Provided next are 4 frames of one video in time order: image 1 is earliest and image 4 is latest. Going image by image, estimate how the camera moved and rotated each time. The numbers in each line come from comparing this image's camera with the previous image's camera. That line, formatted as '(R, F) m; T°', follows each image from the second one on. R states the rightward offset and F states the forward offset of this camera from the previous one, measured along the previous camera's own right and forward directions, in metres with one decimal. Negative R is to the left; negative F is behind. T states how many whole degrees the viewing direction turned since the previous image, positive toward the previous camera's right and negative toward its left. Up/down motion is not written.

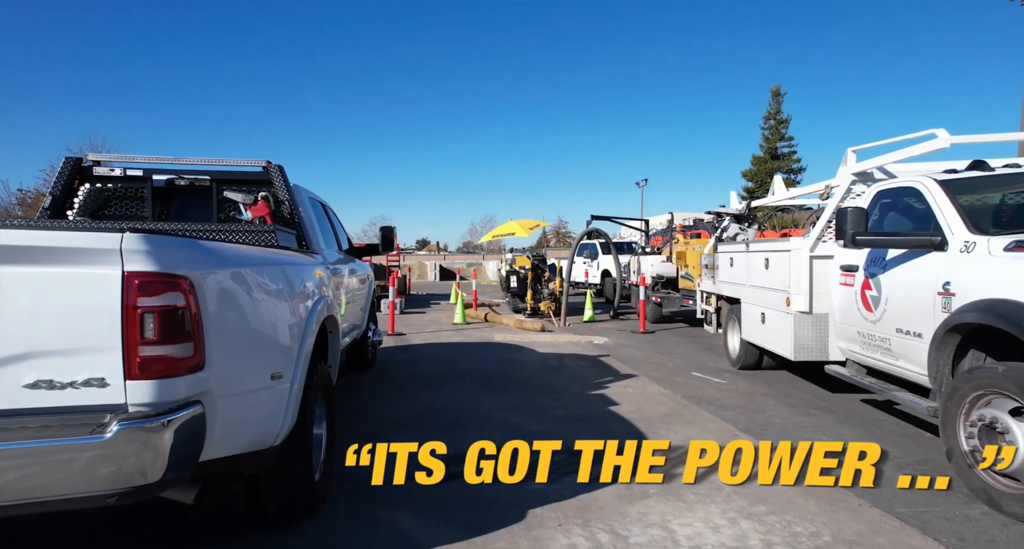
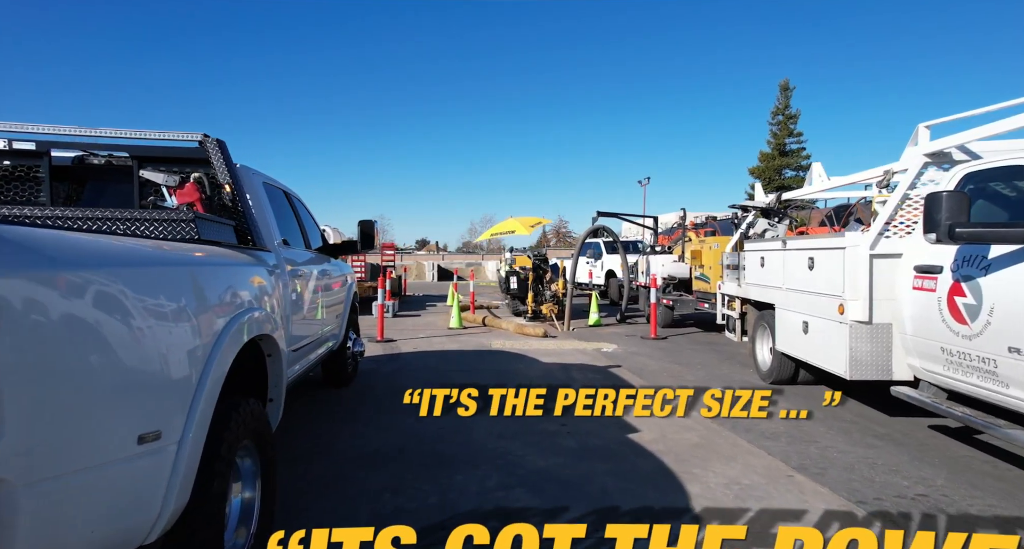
(0.0, +0.9) m; 0°
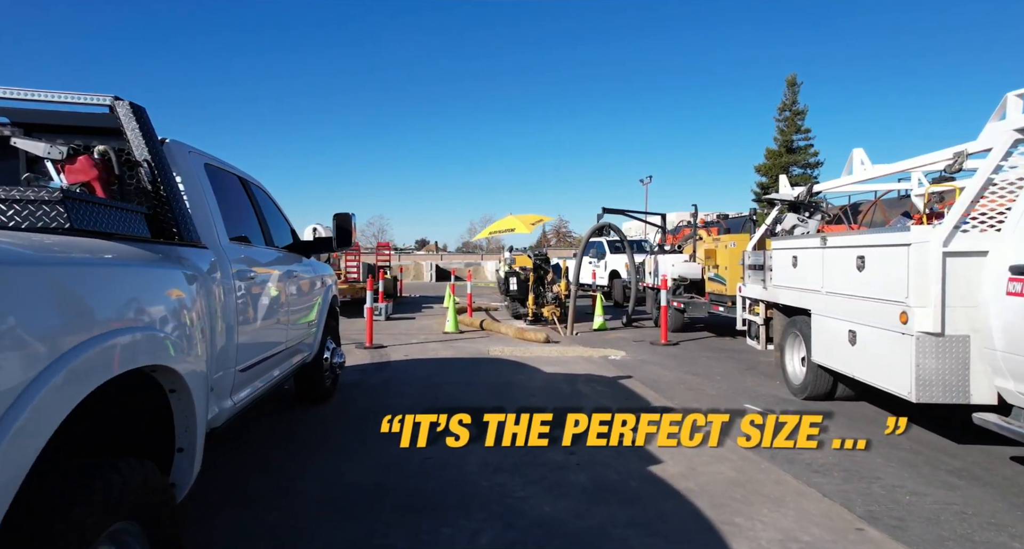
(0.0, +0.8) m; 0°
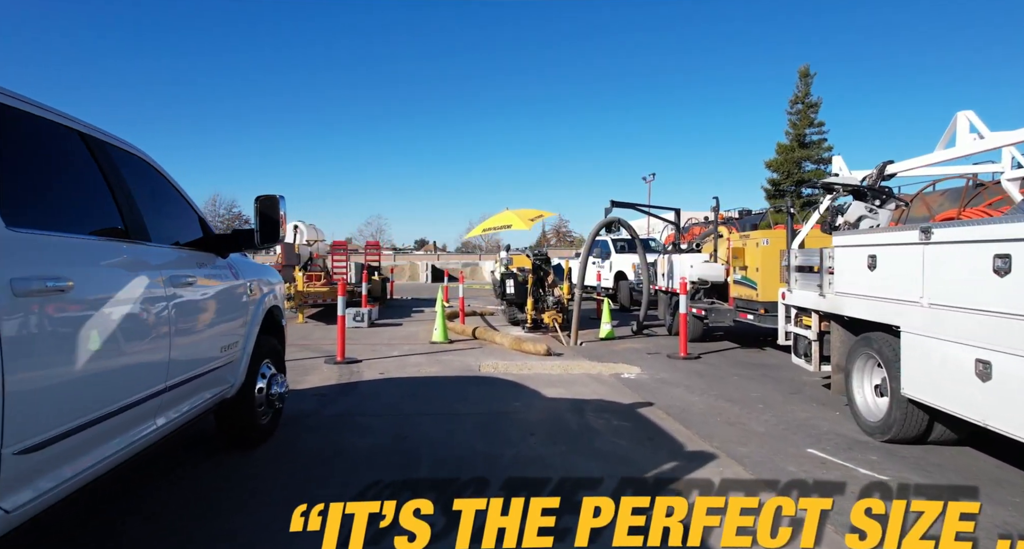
(+0.1, +1.4) m; 0°
